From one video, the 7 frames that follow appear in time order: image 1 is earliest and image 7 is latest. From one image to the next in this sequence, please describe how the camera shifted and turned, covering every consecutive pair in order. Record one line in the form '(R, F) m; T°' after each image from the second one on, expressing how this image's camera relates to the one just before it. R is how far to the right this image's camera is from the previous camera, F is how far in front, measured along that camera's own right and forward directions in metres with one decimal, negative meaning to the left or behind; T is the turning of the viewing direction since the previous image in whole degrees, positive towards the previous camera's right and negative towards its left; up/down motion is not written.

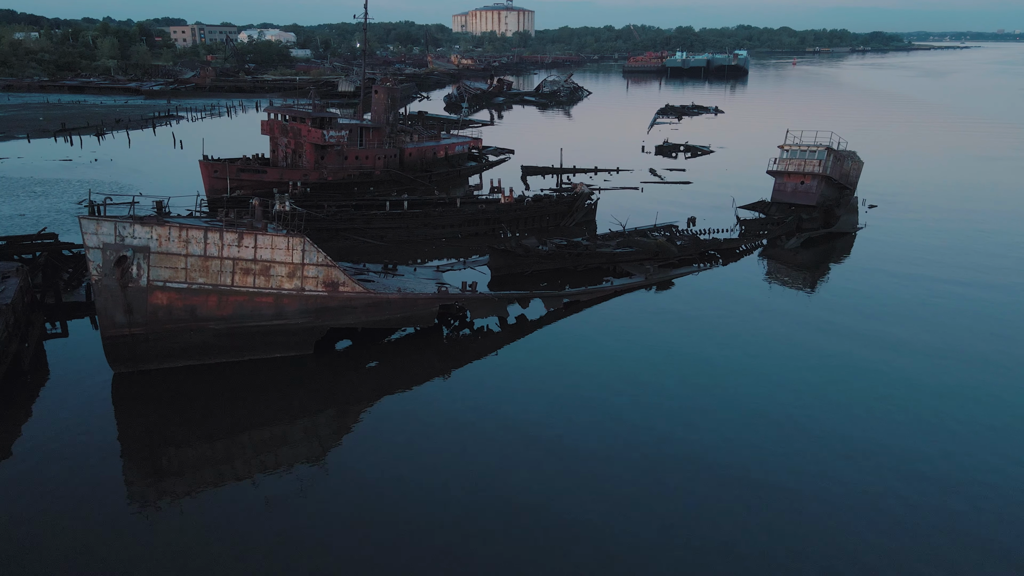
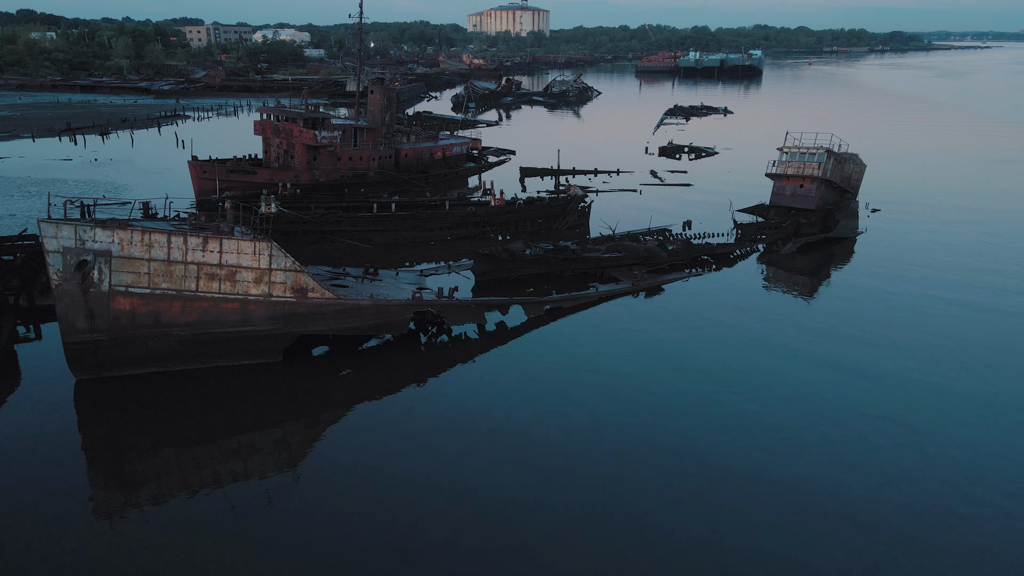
(+1.2, +0.6) m; -1°
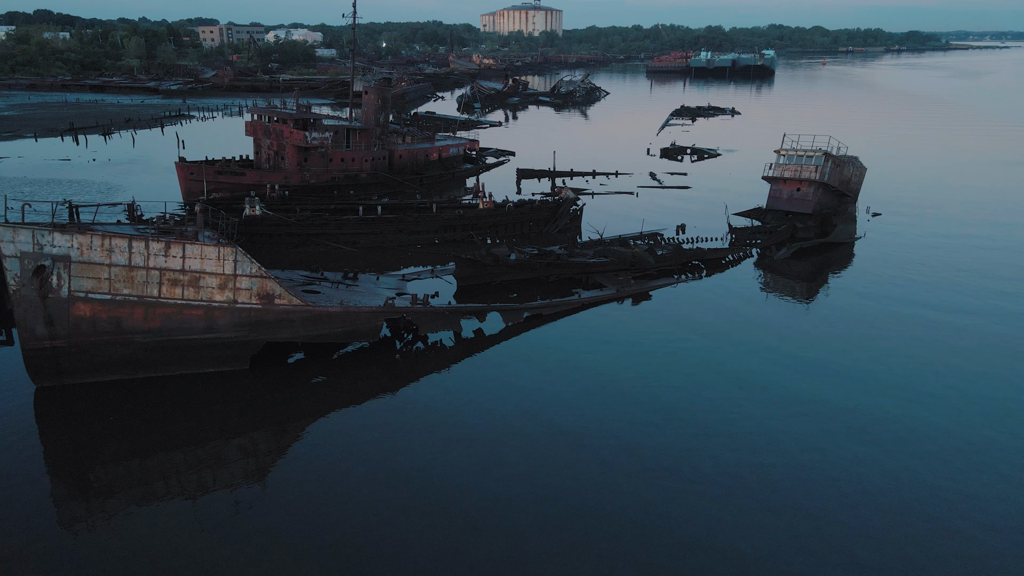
(+1.1, +0.6) m; -1°
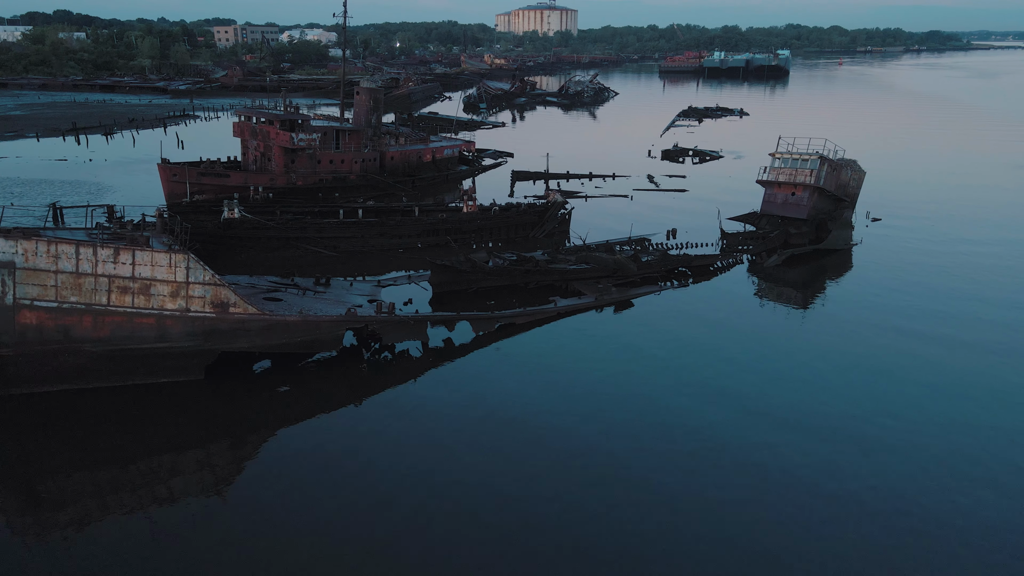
(+1.4, +0.8) m; -1°
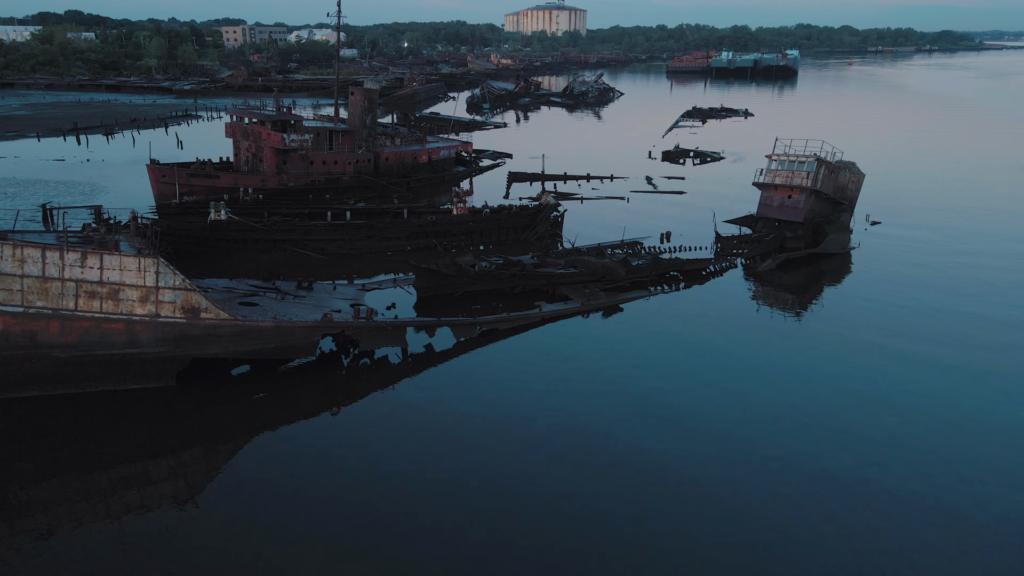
(+0.8, +0.5) m; -1°
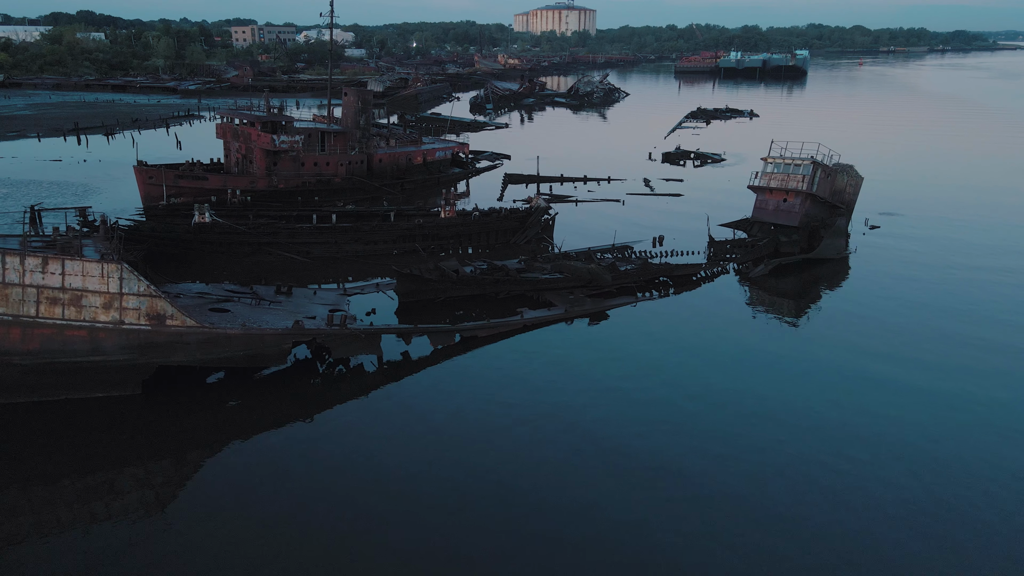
(+0.9, +0.6) m; -1°
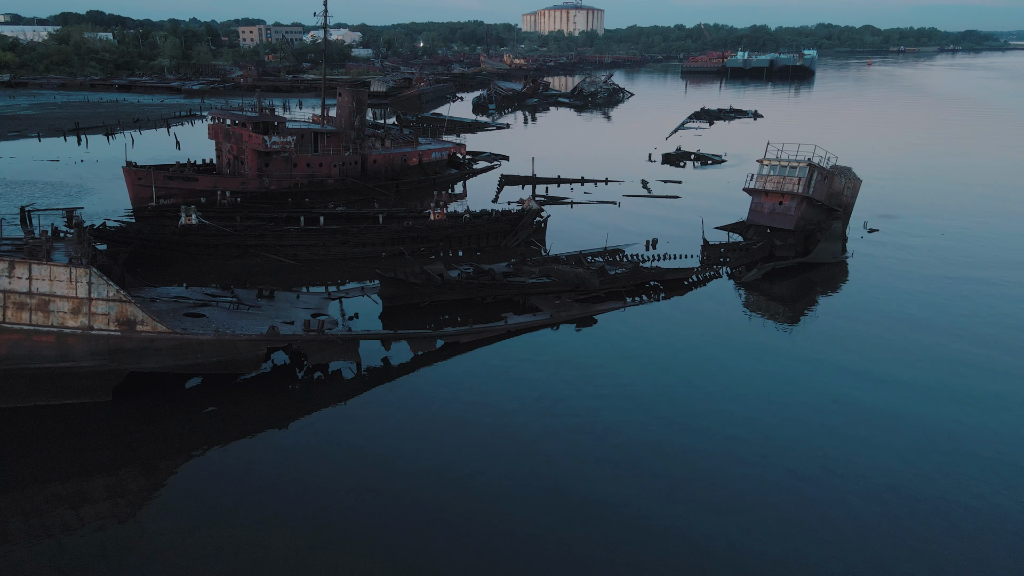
(+0.8, +0.5) m; -1°
